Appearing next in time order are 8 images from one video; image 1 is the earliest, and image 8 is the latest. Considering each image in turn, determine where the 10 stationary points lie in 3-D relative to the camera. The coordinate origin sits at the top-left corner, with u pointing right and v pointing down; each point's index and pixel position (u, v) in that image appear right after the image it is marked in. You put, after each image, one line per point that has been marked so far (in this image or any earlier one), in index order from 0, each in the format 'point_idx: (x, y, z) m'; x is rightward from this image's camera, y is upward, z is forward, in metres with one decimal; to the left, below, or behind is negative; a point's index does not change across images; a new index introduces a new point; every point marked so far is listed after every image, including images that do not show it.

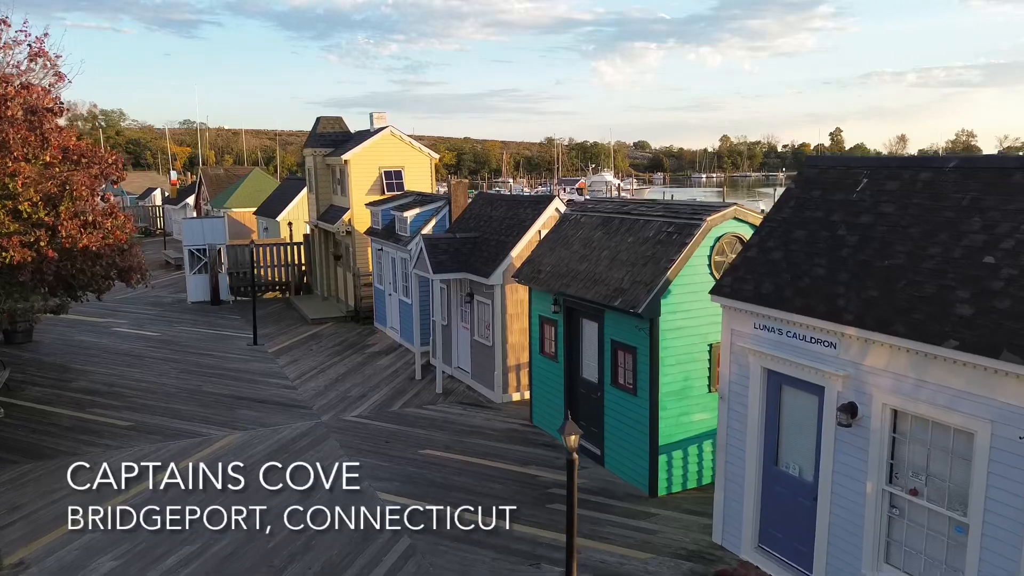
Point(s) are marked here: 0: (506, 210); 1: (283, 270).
0: (-0.1, +1.2, +11.0) m
1: (-5.7, +0.4, +18.2) m
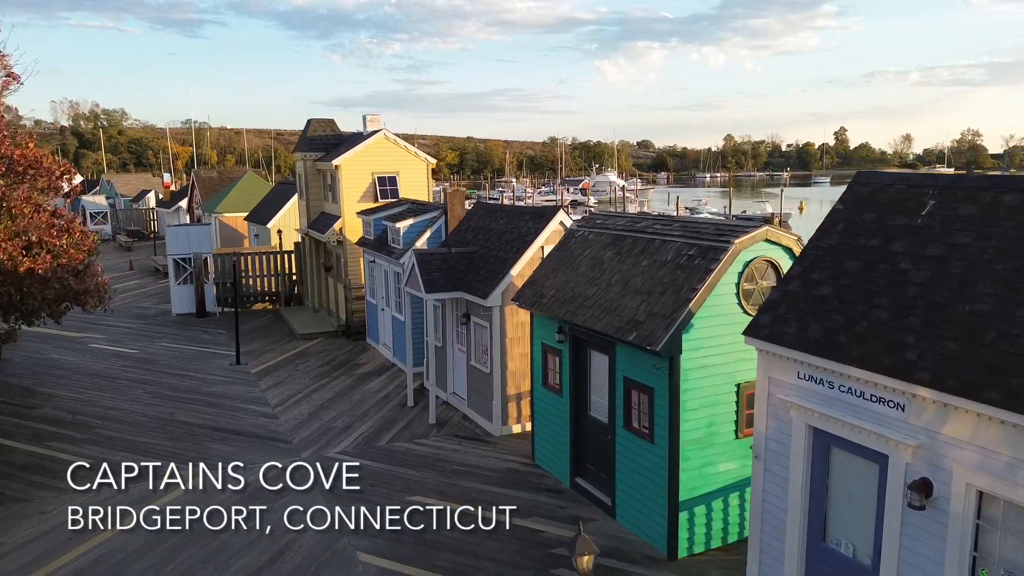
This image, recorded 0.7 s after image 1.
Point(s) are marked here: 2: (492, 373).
0: (-0.1, +0.9, +10.1) m
1: (-5.7, +0.2, +17.4) m
2: (-0.3, -1.0, +9.1) m
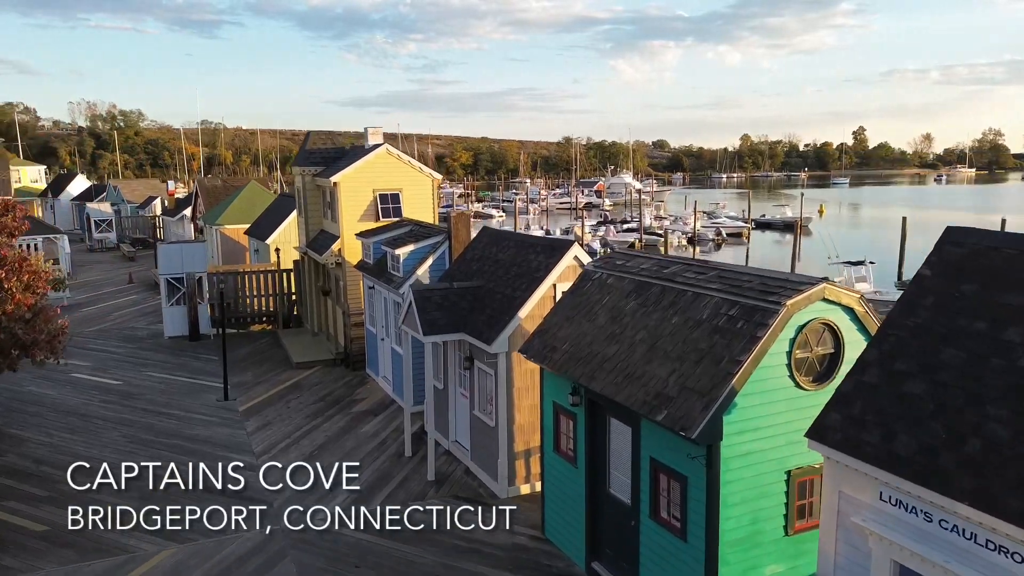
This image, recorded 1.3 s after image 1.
0: (0.0, +0.4, +9.0) m
1: (-5.4, -0.3, +16.5) m
2: (-0.2, -1.5, +8.1) m
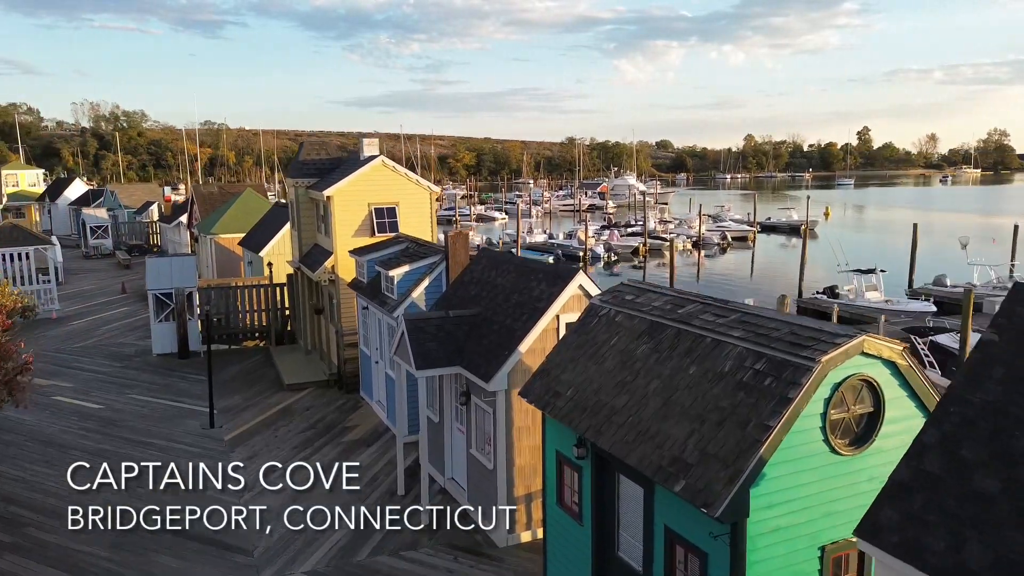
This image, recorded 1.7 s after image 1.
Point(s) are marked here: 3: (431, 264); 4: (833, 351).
0: (0.0, +0.1, +8.5) m
1: (-5.4, -0.6, +15.9) m
2: (-0.2, -1.9, +7.5) m
3: (-1.1, +0.3, +10.4) m
4: (+1.9, -0.4, +4.4) m
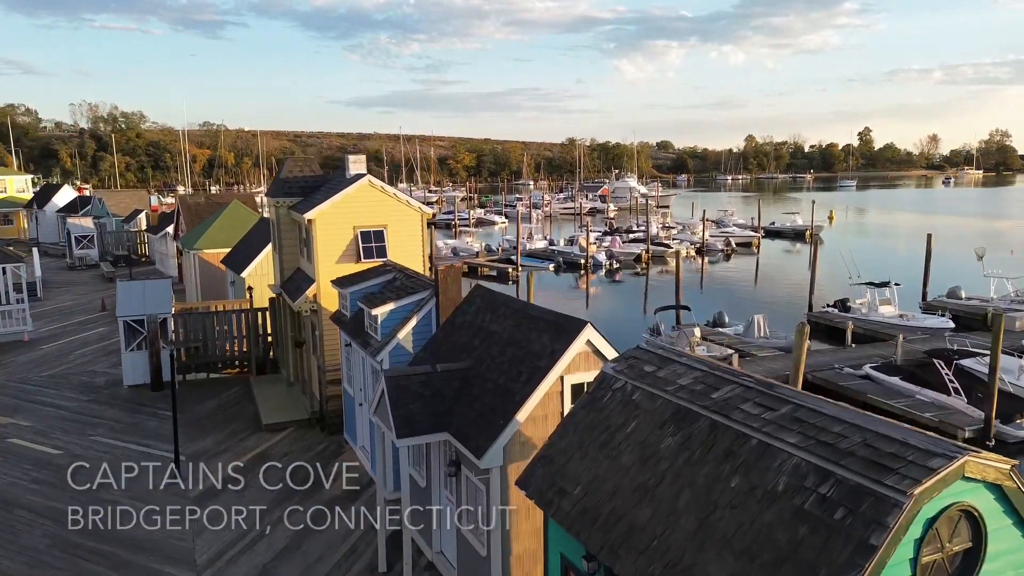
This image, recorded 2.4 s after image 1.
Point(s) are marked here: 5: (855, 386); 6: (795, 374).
0: (0.0, -0.4, +7.4) m
1: (-5.4, -1.1, +14.8) m
2: (-0.2, -2.4, +6.4) m
3: (-1.2, -0.2, +9.3) m
4: (+1.9, -0.9, +3.3) m
5: (+8.8, -2.5, +18.7) m
6: (+5.3, -1.7, +13.7) m
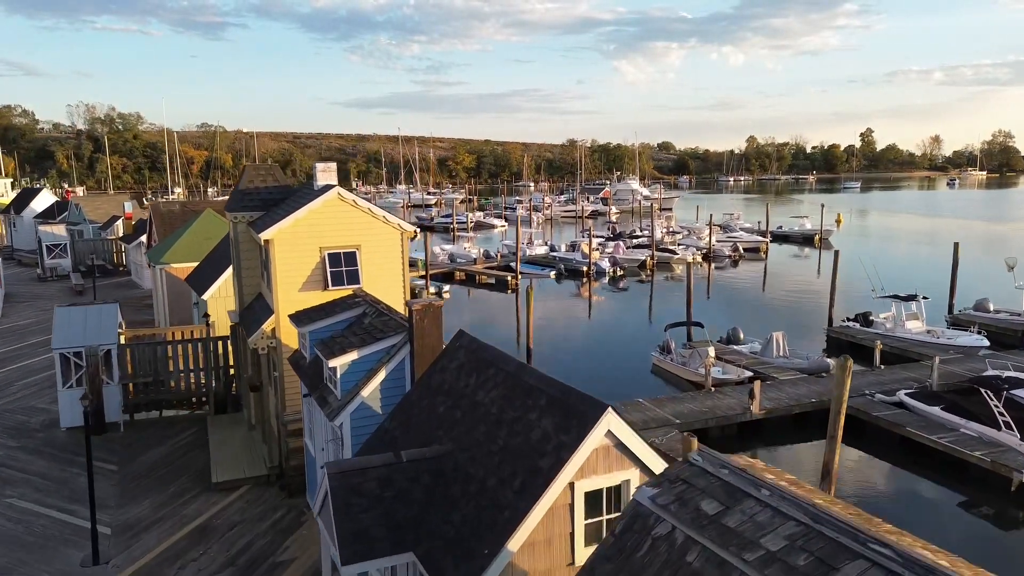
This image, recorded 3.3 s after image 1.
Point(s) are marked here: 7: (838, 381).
0: (-0.1, -0.8, +5.5) m
1: (-5.5, -1.6, +13.0) m
2: (-0.3, -2.8, +4.6) m
3: (-1.2, -0.6, +7.4) m
4: (+1.8, -1.3, +1.5) m
5: (+8.7, -3.0, +16.9) m
6: (+5.2, -2.1, +11.8) m
7: (+5.3, -1.5, +11.8) m
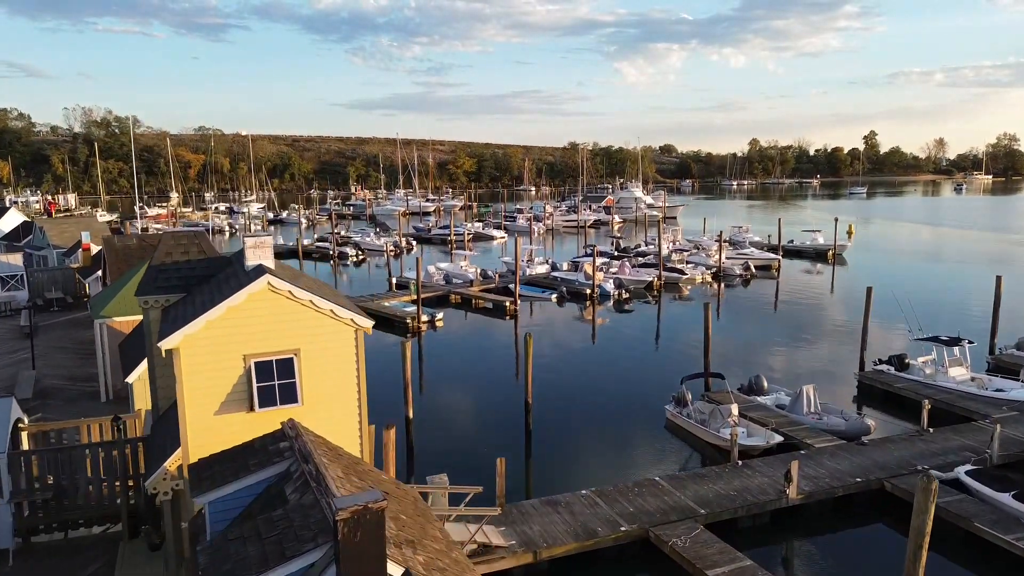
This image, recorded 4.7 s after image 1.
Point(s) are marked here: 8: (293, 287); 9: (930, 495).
0: (-0.2, -2.1, +3.0) m
1: (-5.6, -2.8, +10.4) m
2: (-0.4, -4.0, +2.0) m
3: (-1.4, -1.9, +4.9) m
4: (+1.7, -2.6, -1.1) m
5: (+8.6, -4.3, +14.3) m
6: (+5.1, -3.4, +9.2) m
7: (+5.1, -2.8, +9.2) m
8: (-2.3, 0.0, +7.8) m
9: (+5.2, -2.6, +9.2) m
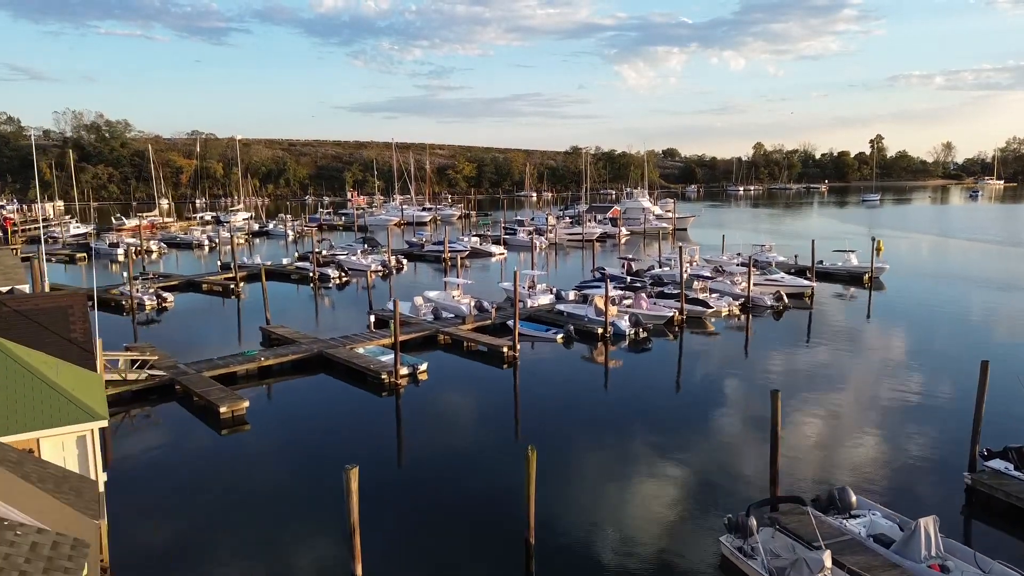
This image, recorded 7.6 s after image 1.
0: (-0.3, -3.8, -2.8) m
1: (-5.7, -4.5, +4.6) m
2: (-0.5, -5.7, -3.8) m
3: (-1.5, -3.5, -0.9) m
4: (+1.6, -4.2, -6.9) m
5: (+8.5, -6.0, +8.5) m
6: (+5.0, -5.1, +3.4) m
7: (+5.0, -4.5, +3.4) m
8: (-2.4, -1.7, +2.0) m
9: (+5.1, -4.3, +3.4) m
